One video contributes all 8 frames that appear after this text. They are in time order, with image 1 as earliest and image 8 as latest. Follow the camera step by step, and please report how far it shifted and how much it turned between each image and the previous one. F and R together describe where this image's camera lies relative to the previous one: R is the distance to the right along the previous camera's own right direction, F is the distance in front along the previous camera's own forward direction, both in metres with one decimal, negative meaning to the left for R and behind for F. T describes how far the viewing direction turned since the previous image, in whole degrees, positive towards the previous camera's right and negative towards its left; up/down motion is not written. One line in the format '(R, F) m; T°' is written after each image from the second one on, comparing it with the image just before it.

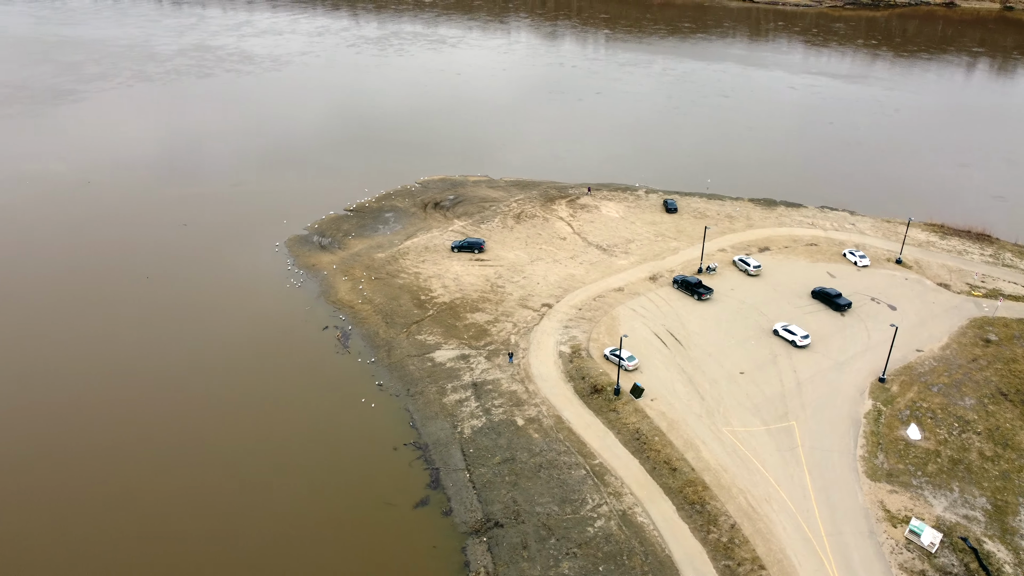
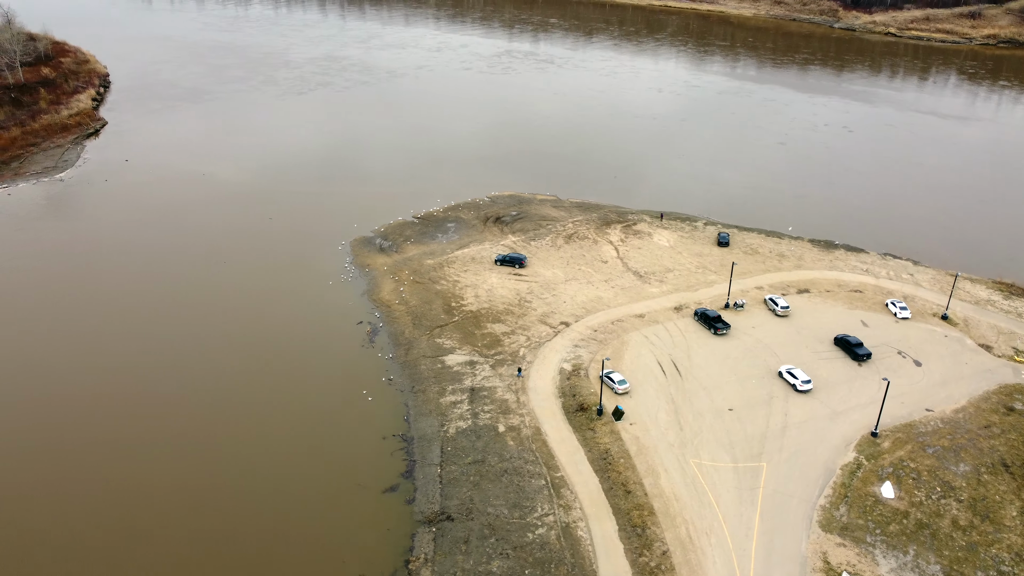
(+4.3, -1.0) m; -10°
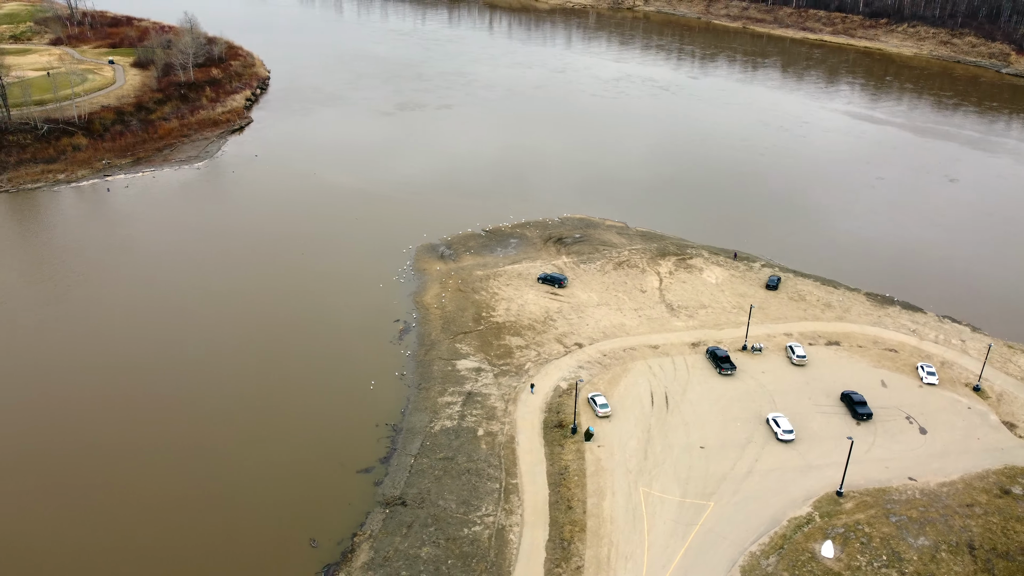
(+5.1, -1.1) m; -12°
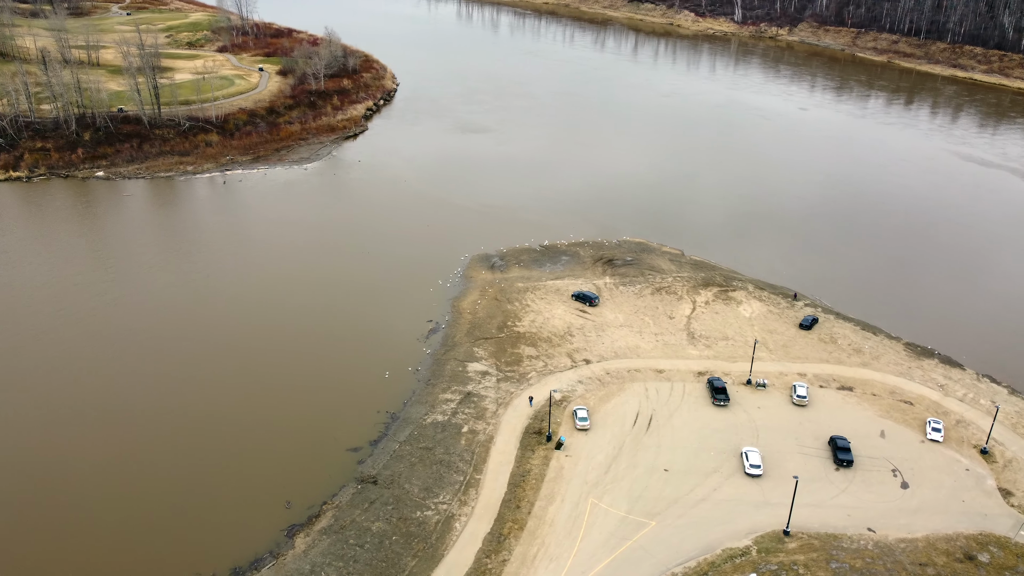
(+5.0, -1.2) m; -11°
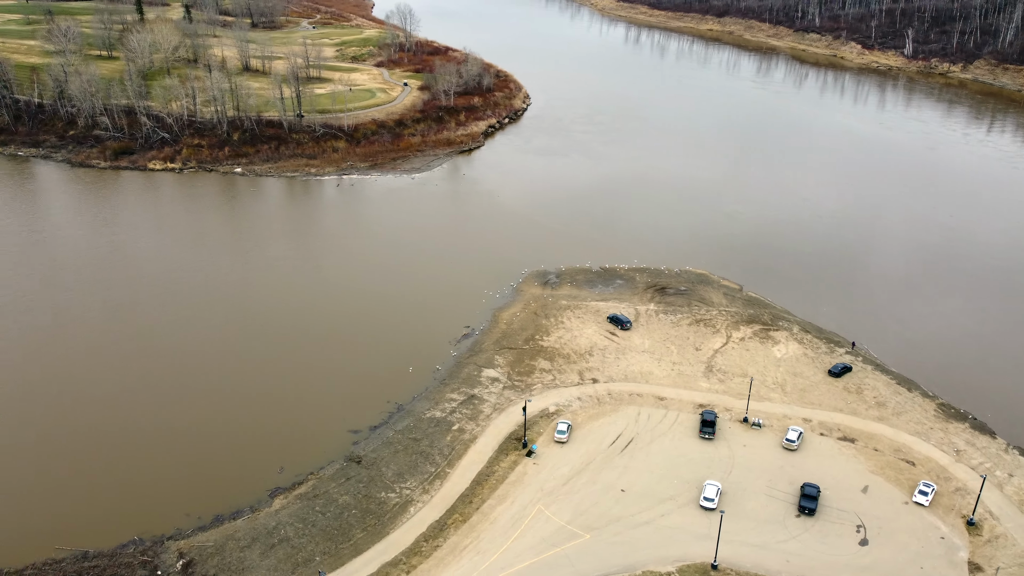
(+5.9, -1.1) m; -12°
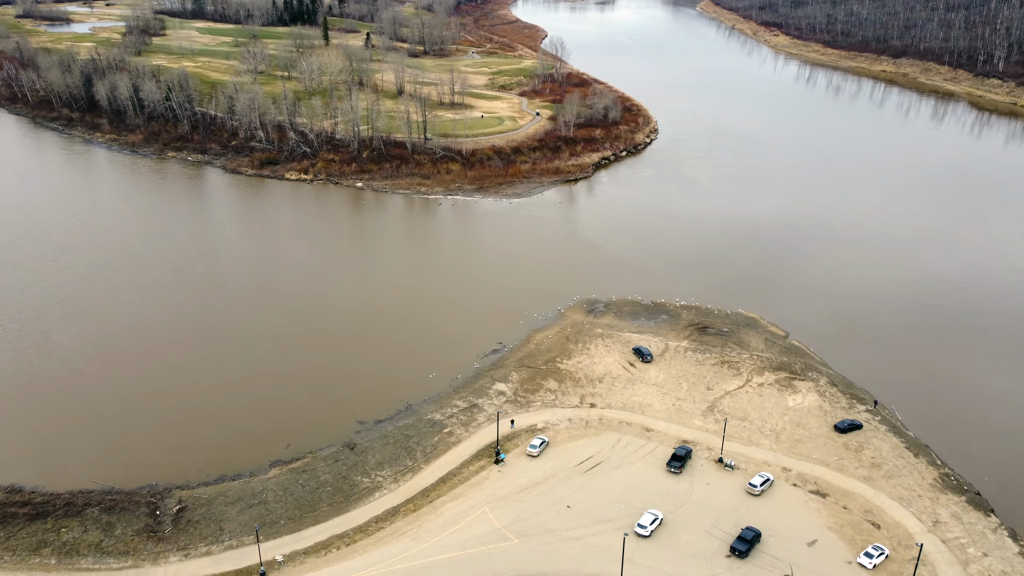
(+6.7, -1.5) m; -13°
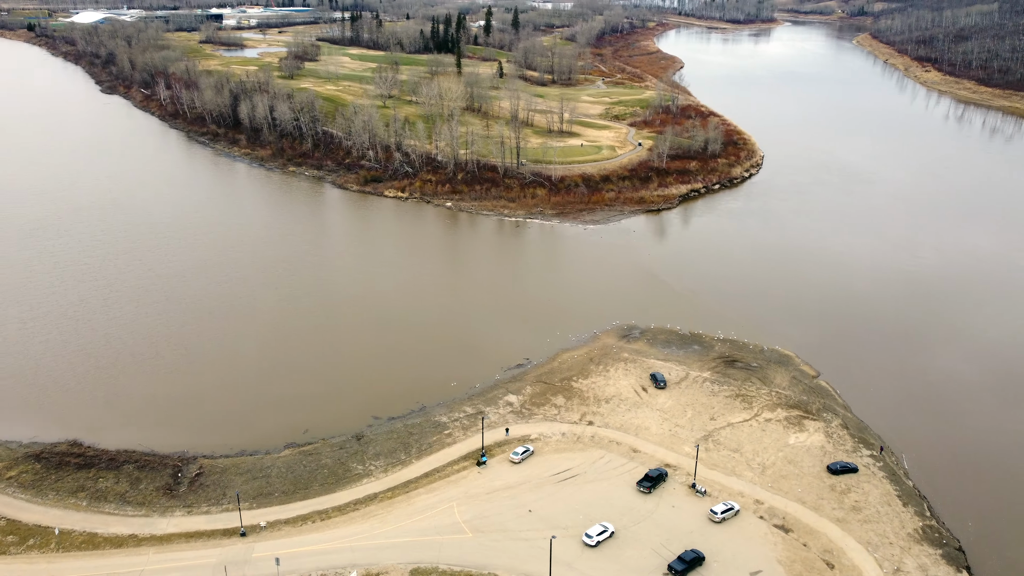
(+5.7, -1.6) m; -10°
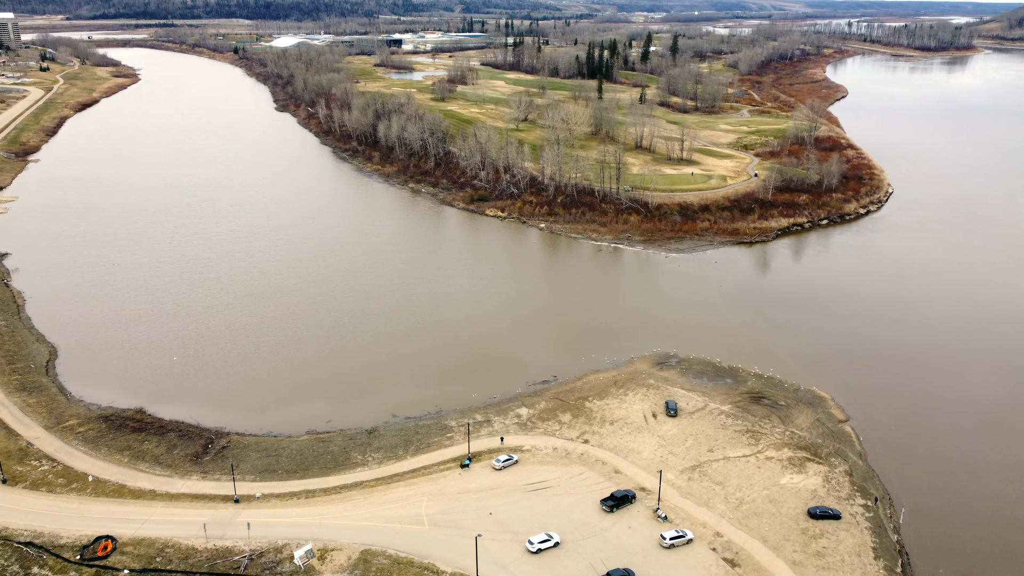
(+7.0, -1.2) m; -12°
